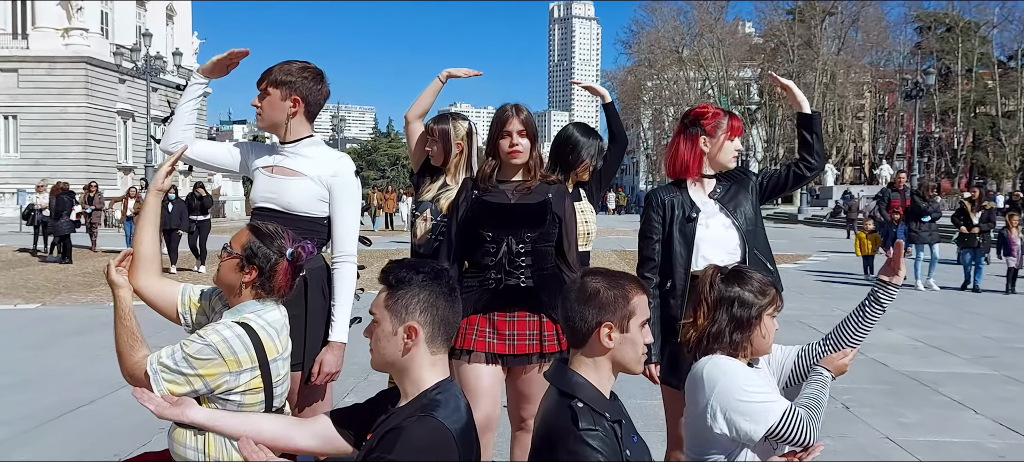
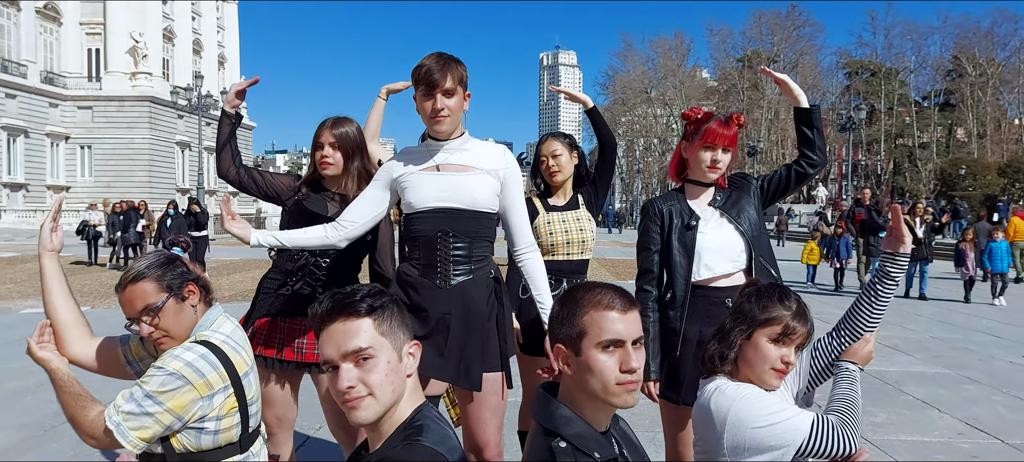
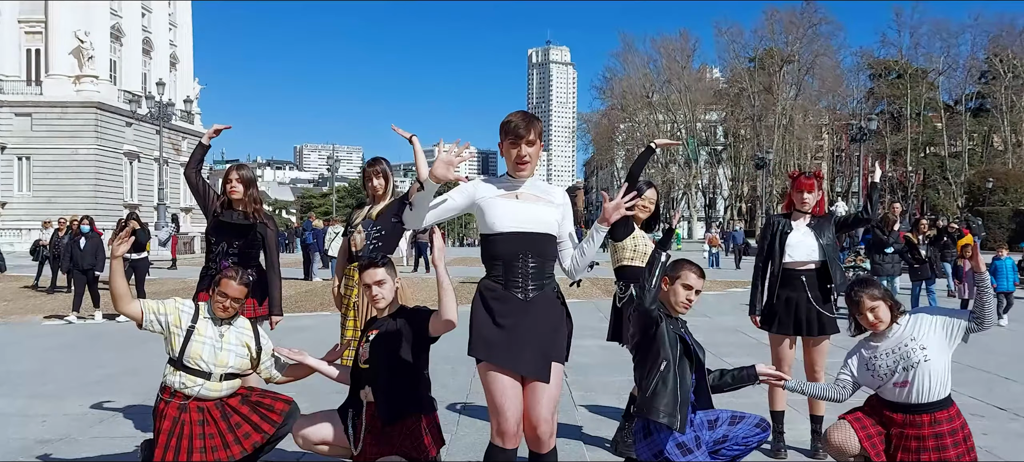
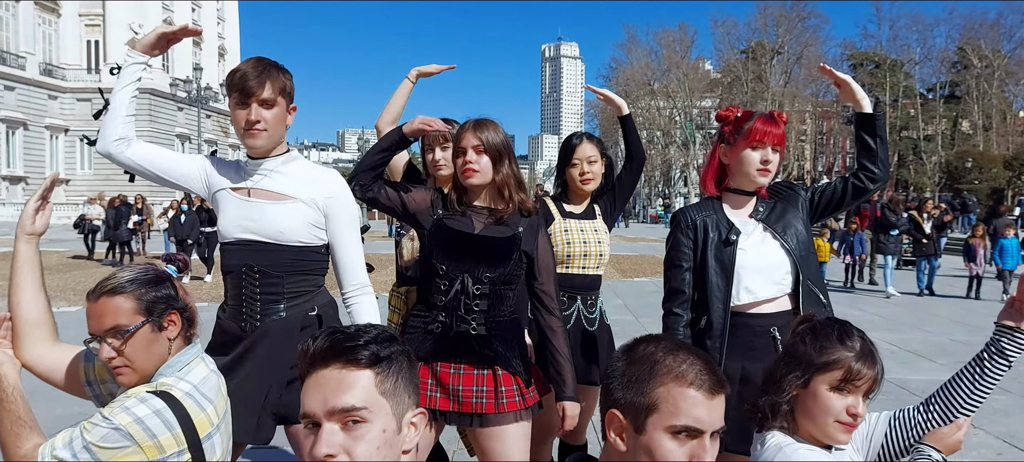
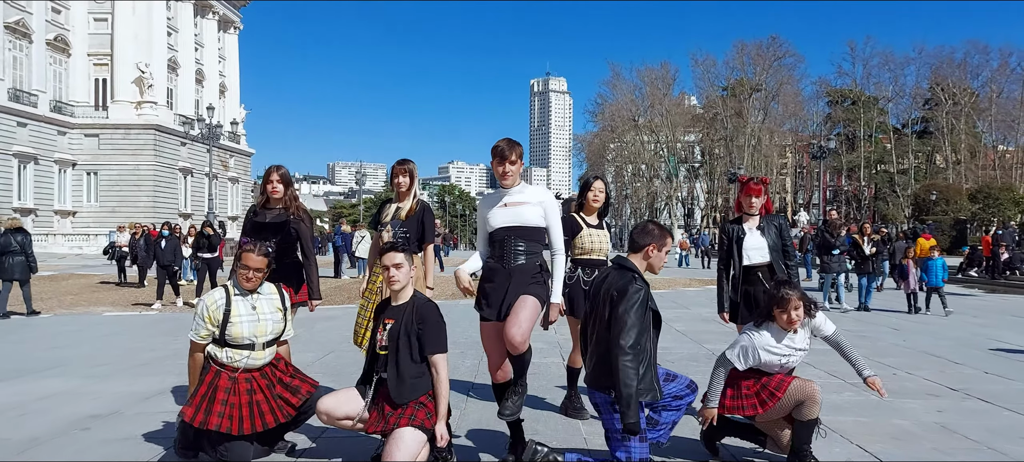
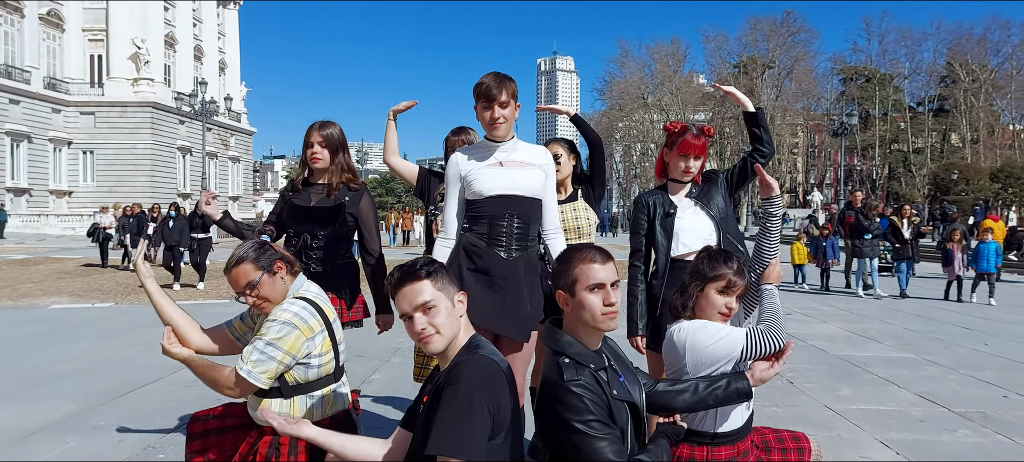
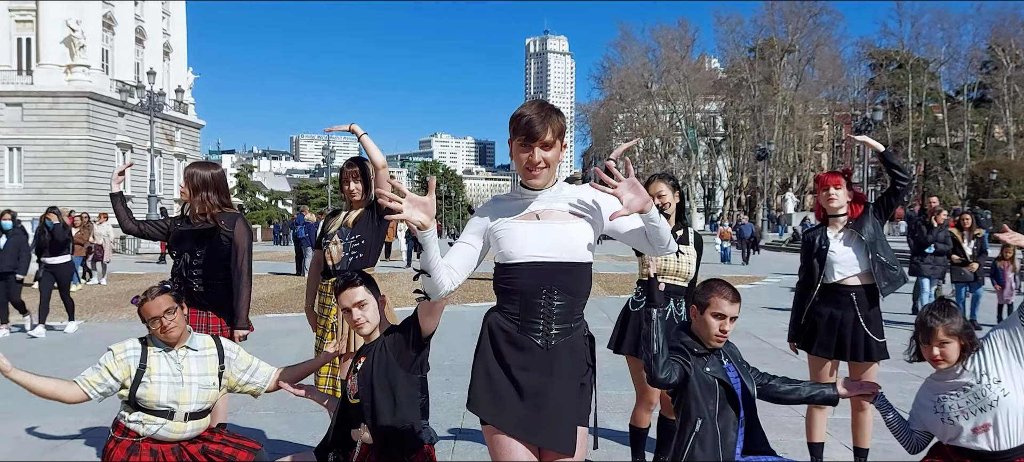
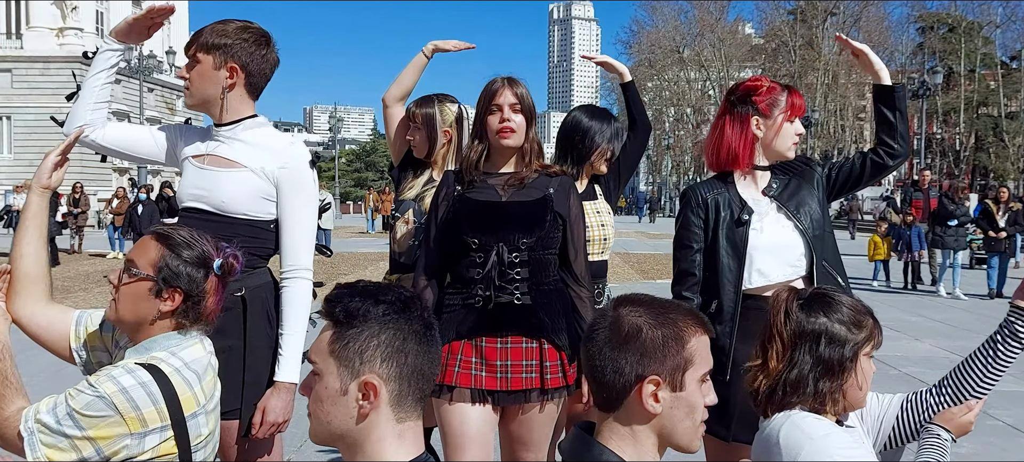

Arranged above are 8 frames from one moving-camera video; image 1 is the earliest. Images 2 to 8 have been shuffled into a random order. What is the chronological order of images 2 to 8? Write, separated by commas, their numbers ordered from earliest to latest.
8, 4, 2, 6, 5, 3, 7
